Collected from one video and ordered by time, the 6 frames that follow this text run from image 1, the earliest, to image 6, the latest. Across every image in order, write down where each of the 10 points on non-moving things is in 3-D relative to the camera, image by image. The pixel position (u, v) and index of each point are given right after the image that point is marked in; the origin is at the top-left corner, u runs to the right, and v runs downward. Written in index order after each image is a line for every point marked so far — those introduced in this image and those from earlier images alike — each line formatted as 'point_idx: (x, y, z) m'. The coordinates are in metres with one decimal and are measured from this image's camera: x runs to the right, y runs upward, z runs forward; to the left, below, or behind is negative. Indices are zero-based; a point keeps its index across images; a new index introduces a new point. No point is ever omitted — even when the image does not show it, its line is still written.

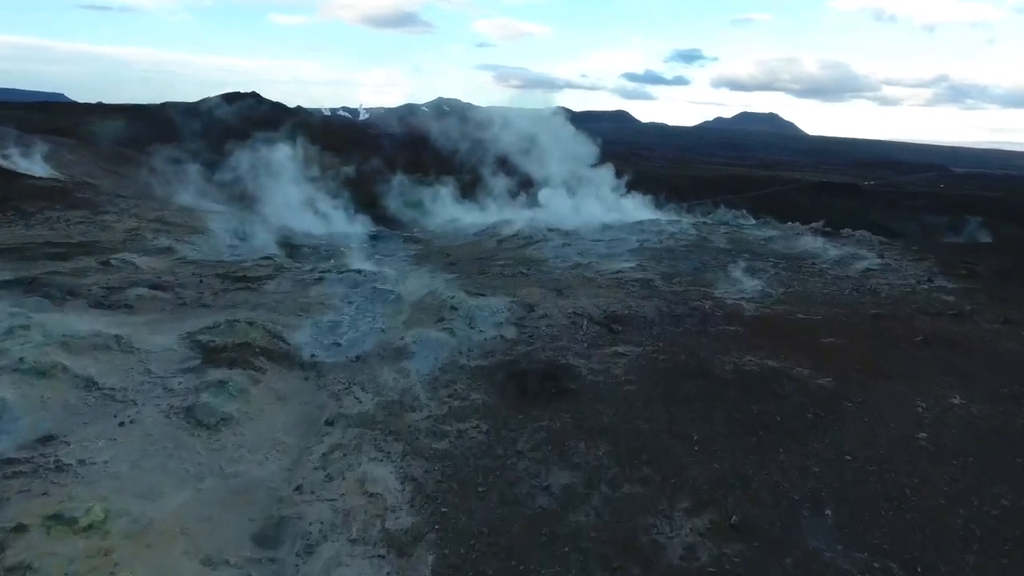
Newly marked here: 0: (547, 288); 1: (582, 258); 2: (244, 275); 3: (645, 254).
0: (+0.8, 0.0, +15.2) m
1: (+2.1, +0.9, +20.0) m
2: (-6.1, +0.2, +15.3) m
3: (+3.9, +1.0, +19.8) m
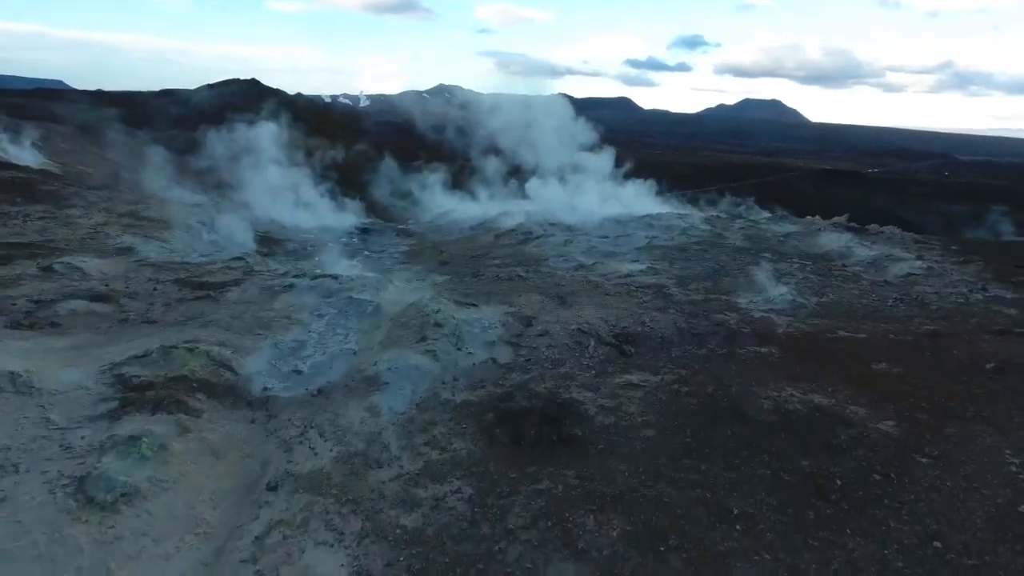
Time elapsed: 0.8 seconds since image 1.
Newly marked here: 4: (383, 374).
0: (+0.7, -0.2, +13.5) m
1: (+2.0, +0.8, +18.3) m
2: (-6.2, +0.1, +13.6) m
3: (+3.8, +0.9, +18.1) m
4: (-1.7, -1.2, +9.0) m
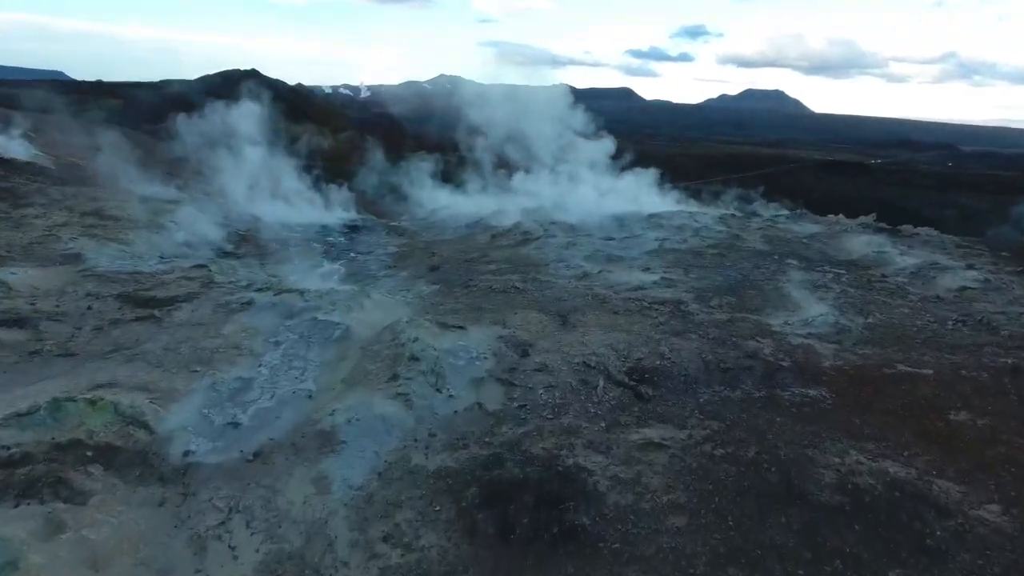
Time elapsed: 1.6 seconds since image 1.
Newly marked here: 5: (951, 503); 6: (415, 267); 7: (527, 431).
0: (+0.6, -0.5, +11.7) m
1: (+1.9, +0.6, +16.5) m
2: (-6.3, -0.2, +11.8) m
3: (+3.8, +0.7, +16.2) m
4: (-1.8, -1.5, +7.2) m
5: (+3.9, -1.9, +5.9) m
6: (-2.7, +0.6, +18.5) m
7: (+0.2, -1.5, +7.3) m
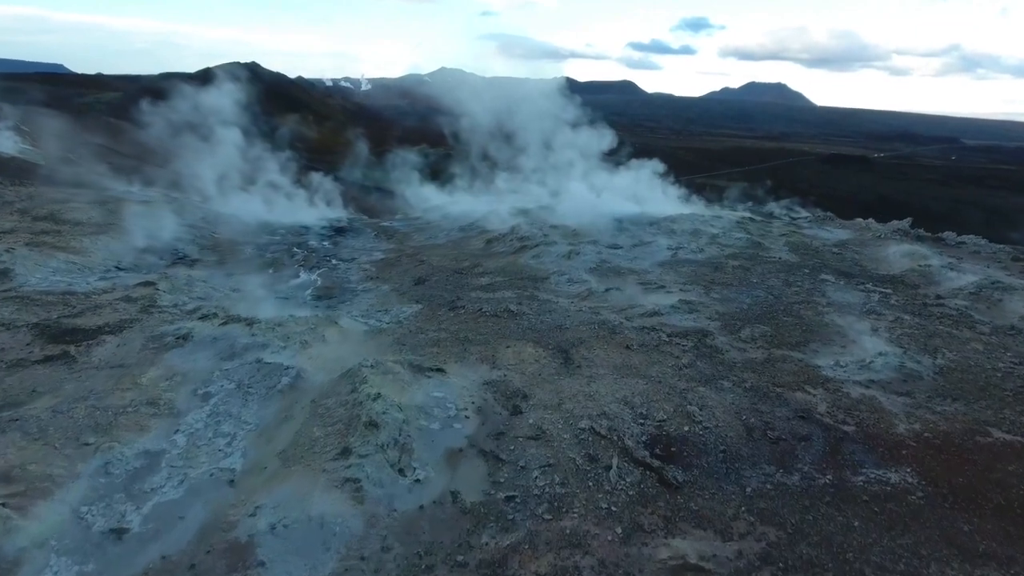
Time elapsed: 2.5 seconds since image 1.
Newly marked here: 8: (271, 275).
0: (+0.5, -0.9, +9.8) m
1: (+1.8, +0.2, +14.5) m
2: (-6.5, -0.6, +9.8) m
3: (+3.6, +0.3, +14.3) m
4: (-2.0, -2.0, +5.2) m
5: (+3.7, -2.3, +4.0) m
6: (-2.8, +0.2, +16.6) m
7: (0.0, -2.0, +5.4) m
8: (-6.3, +0.3, +17.6) m
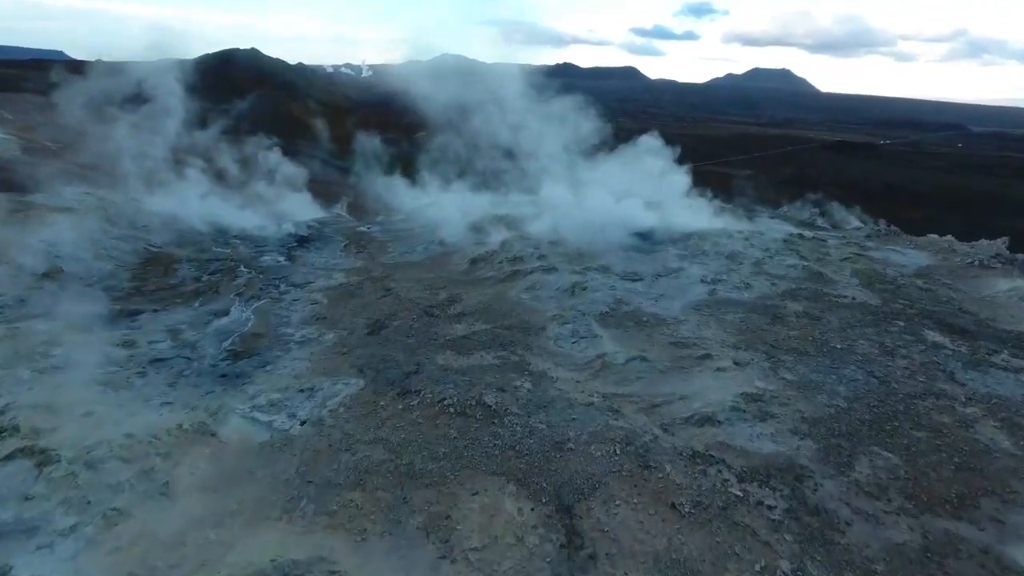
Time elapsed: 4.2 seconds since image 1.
0: (+0.2, -1.9, +5.9) m
1: (+1.5, -0.7, +10.6) m
2: (-6.7, -1.6, +6.0) m
3: (+3.4, -0.6, +10.4) m
4: (-2.3, -3.1, +1.4) m
5: (+3.4, -3.5, +0.1) m
6: (-3.0, -0.7, +12.7) m
7: (-0.3, -3.1, +1.5) m
8: (-6.6, -0.5, +13.7) m
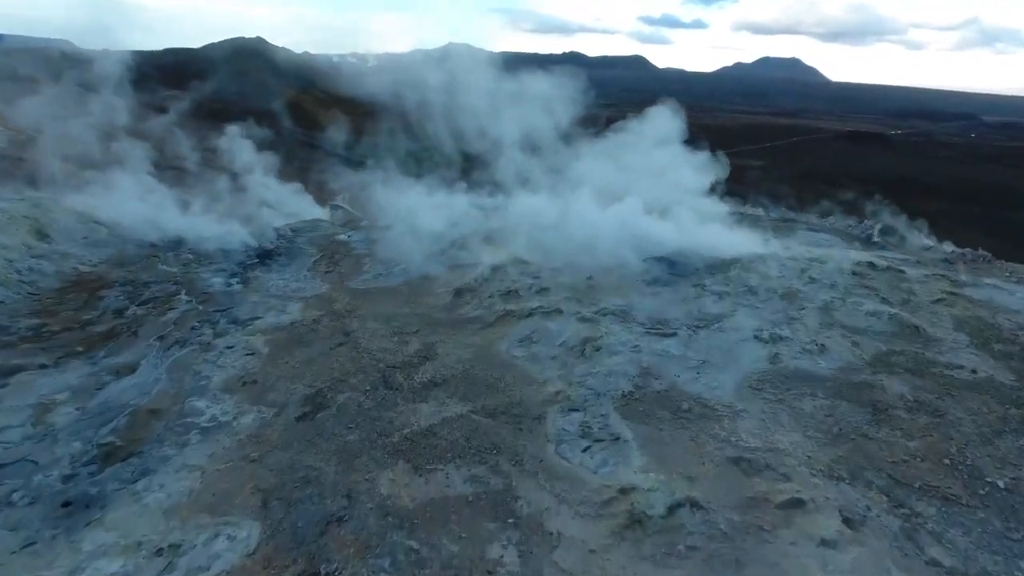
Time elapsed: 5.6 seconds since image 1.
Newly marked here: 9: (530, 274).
0: (0.0, -2.8, +2.6) m
1: (+1.3, -1.6, +7.3) m
2: (-7.0, -2.6, +2.8) m
3: (+3.2, -1.5, +7.1) m
4: (-2.6, -4.1, -1.8) m
5: (+3.1, -4.5, -3.2) m
6: (-3.2, -1.5, +9.5) m
7: (-0.6, -4.1, -1.7) m
8: (-6.8, -1.3, +10.5) m
9: (+0.3, +0.2, +12.9) m
